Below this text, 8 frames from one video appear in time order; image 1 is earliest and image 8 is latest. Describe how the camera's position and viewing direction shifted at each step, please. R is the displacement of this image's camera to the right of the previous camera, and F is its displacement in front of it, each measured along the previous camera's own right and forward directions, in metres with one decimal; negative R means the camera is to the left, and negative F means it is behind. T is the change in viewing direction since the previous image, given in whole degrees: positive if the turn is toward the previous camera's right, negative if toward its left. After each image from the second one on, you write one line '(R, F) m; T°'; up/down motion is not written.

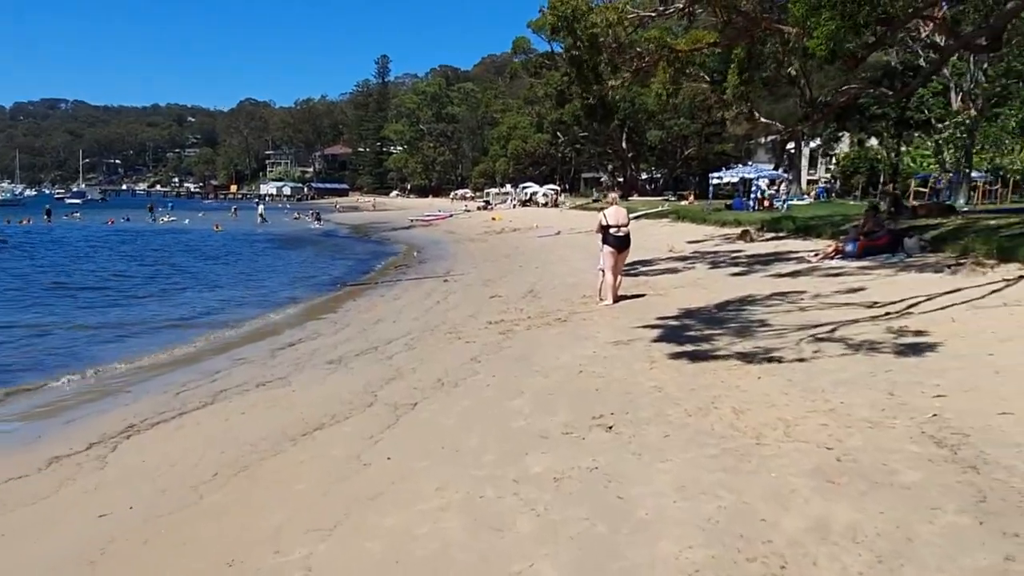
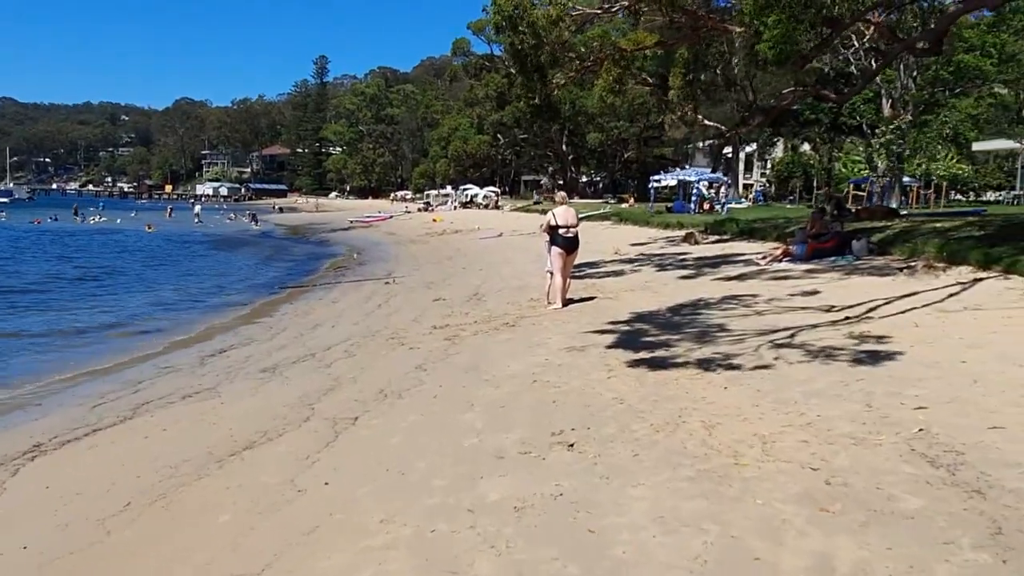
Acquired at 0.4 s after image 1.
(-0.1, +0.6) m; +4°
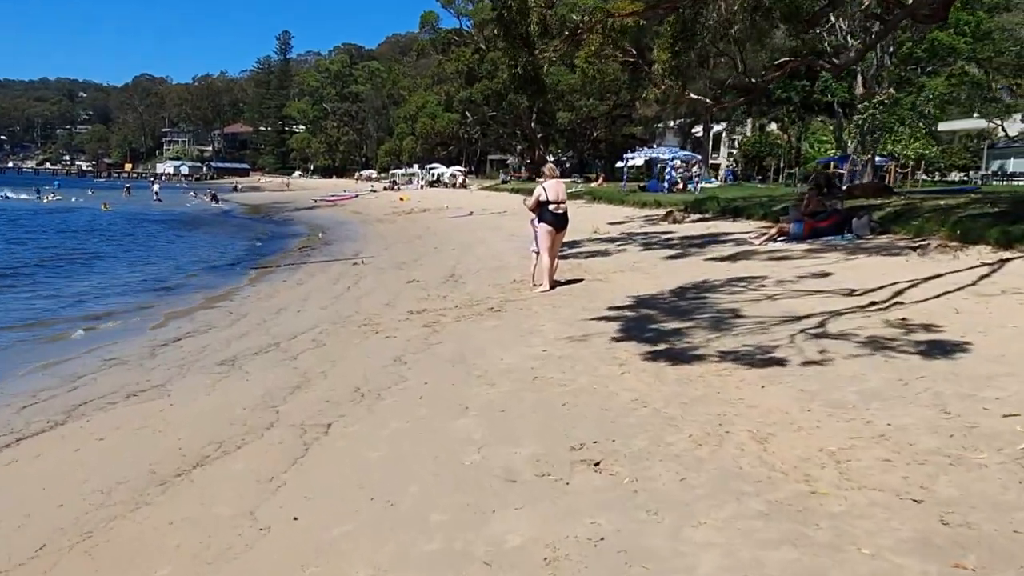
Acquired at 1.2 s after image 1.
(-0.3, +1.2) m; +2°
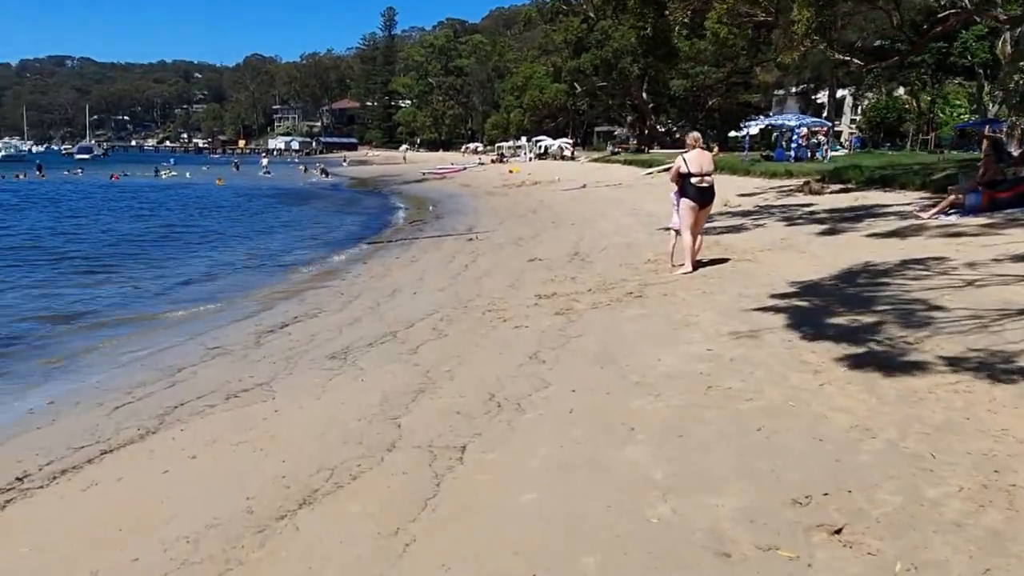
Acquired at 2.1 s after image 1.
(-0.4, +1.4) m; -6°
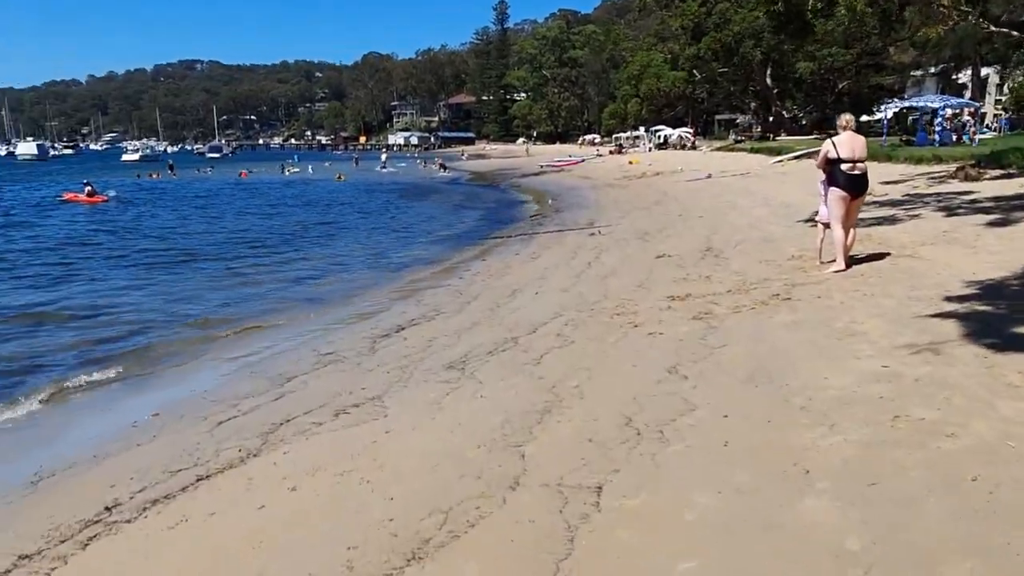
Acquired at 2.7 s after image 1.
(-0.1, +0.9) m; -7°
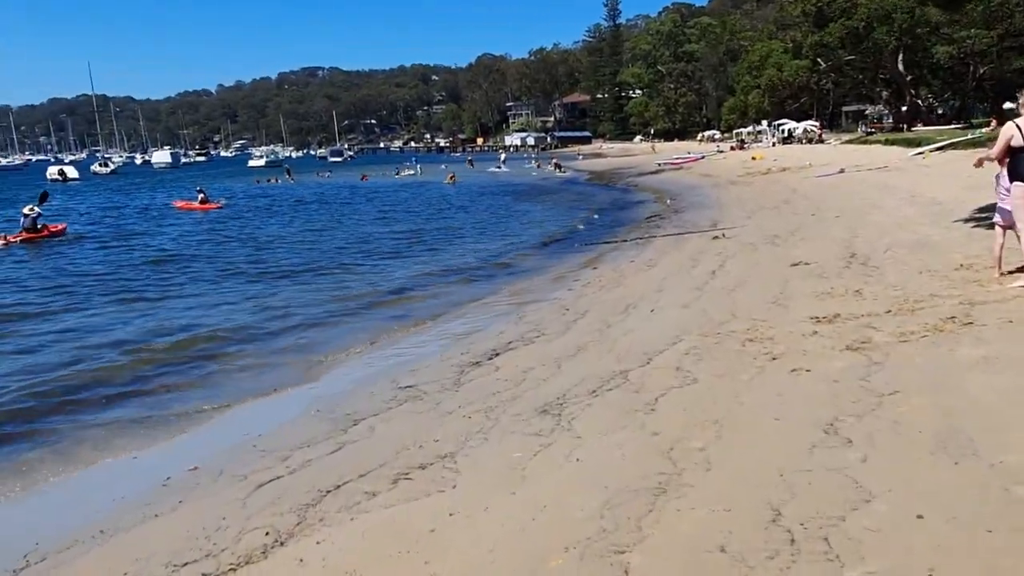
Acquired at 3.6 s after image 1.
(+0.1, +1.5) m; -7°
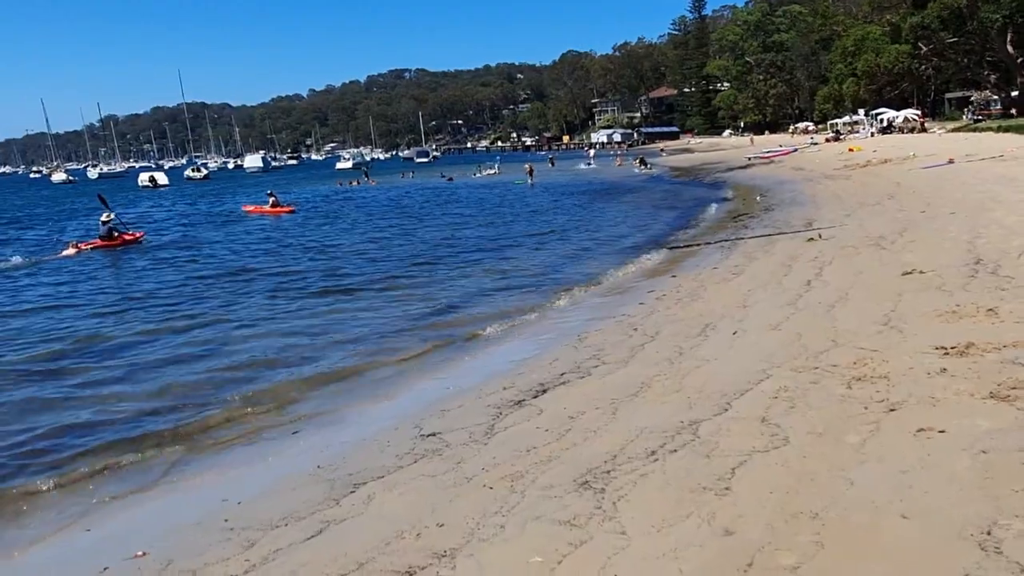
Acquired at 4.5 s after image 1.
(+0.3, +1.6) m; -5°
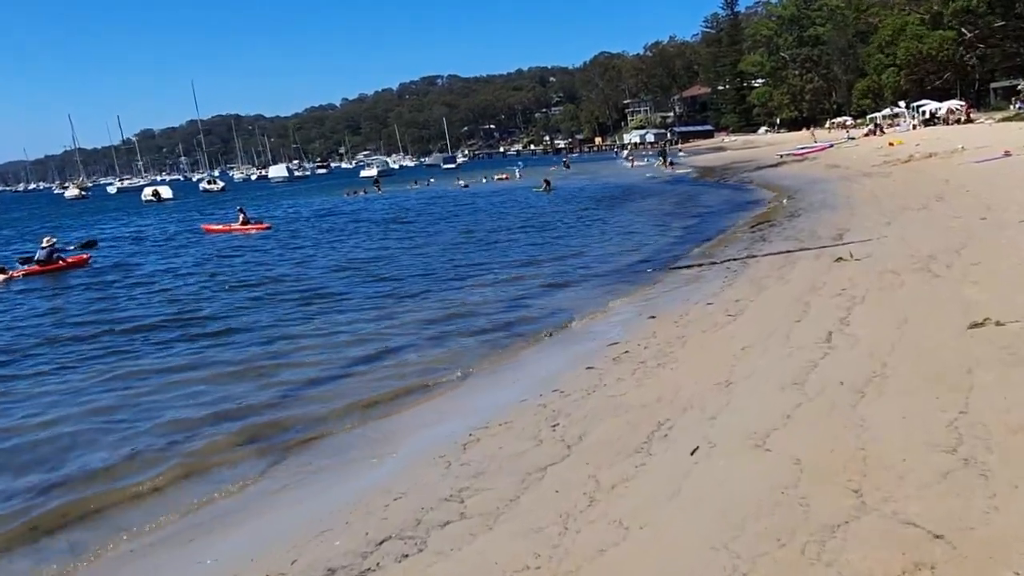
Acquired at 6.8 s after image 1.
(+1.4, +3.7) m; -2°
